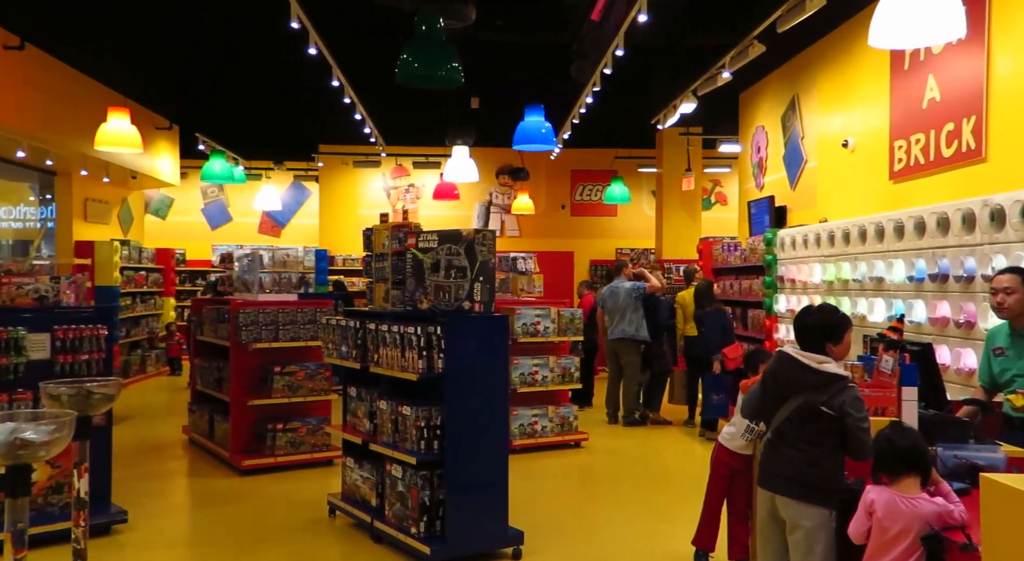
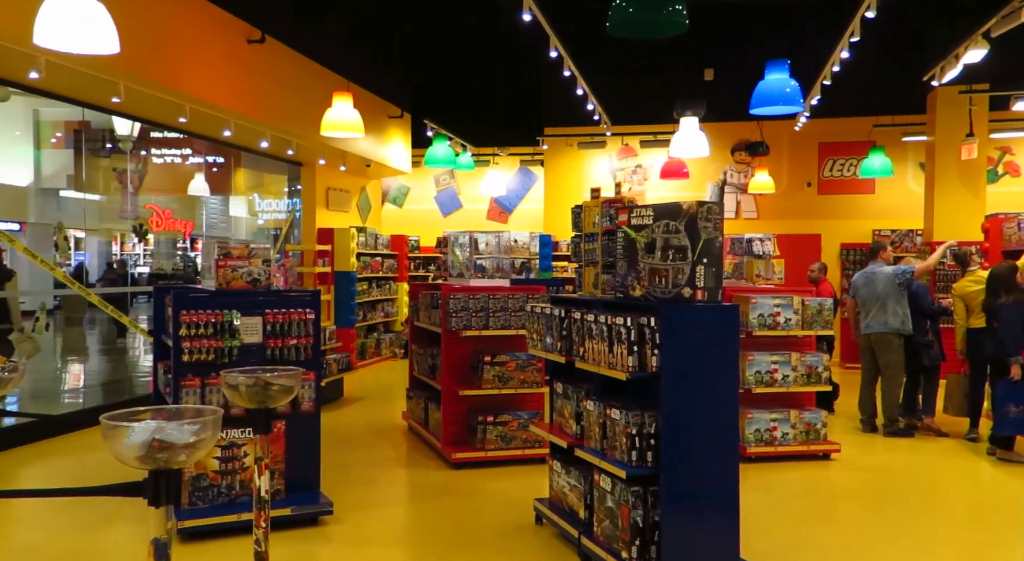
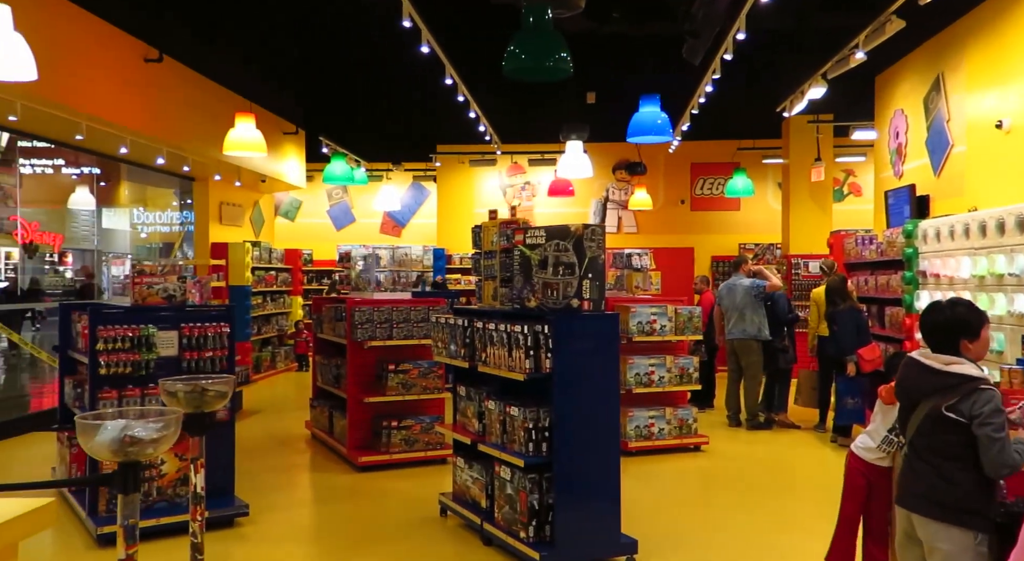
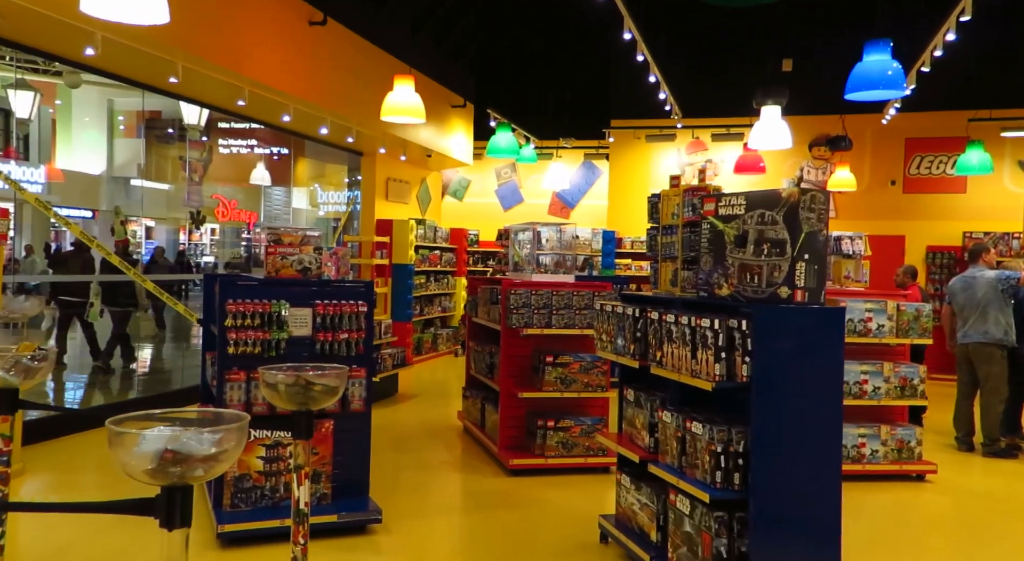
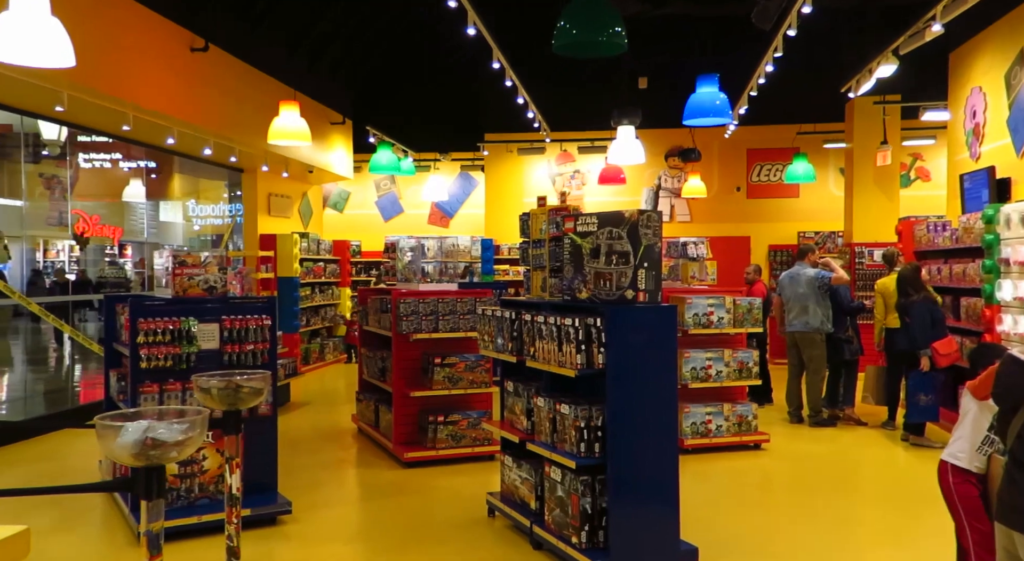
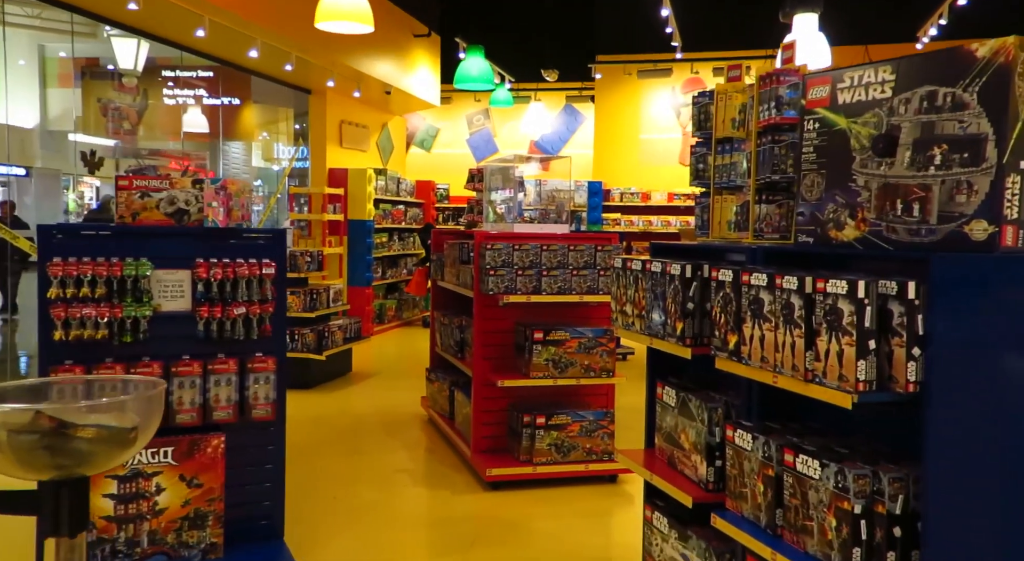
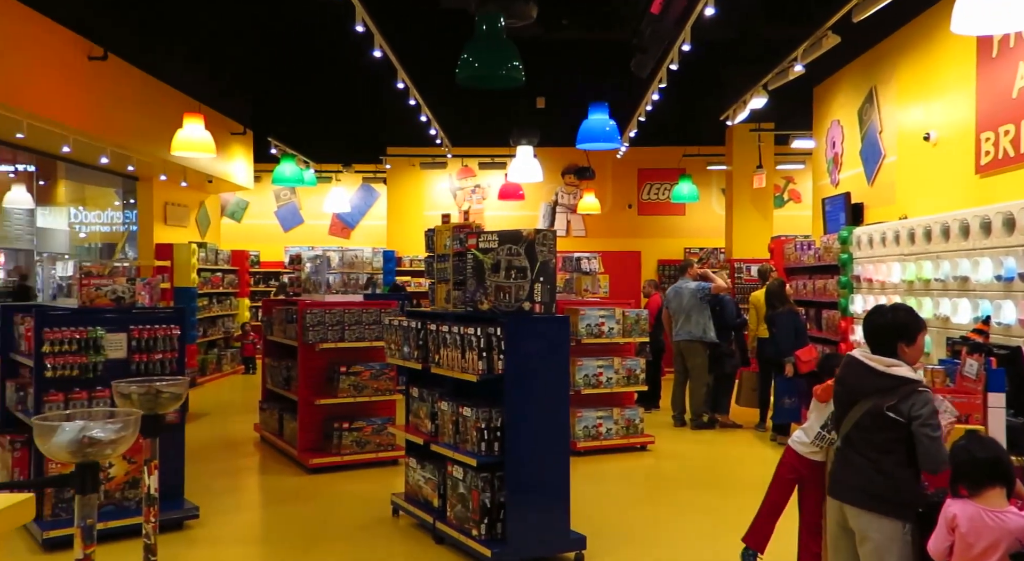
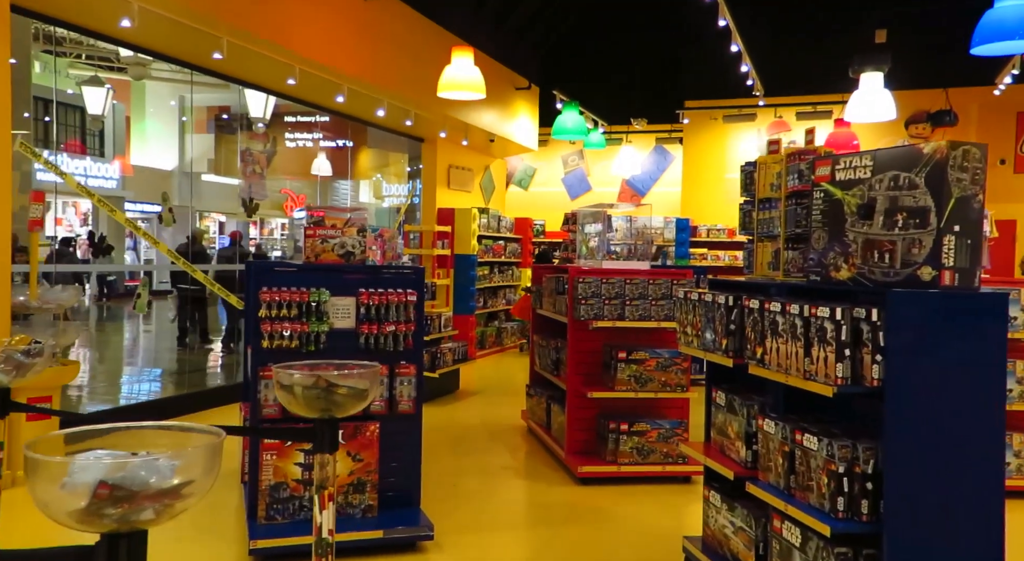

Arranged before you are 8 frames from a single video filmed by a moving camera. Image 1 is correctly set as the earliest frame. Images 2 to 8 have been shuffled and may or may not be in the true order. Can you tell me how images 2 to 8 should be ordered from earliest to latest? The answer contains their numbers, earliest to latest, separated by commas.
7, 3, 5, 2, 4, 8, 6
